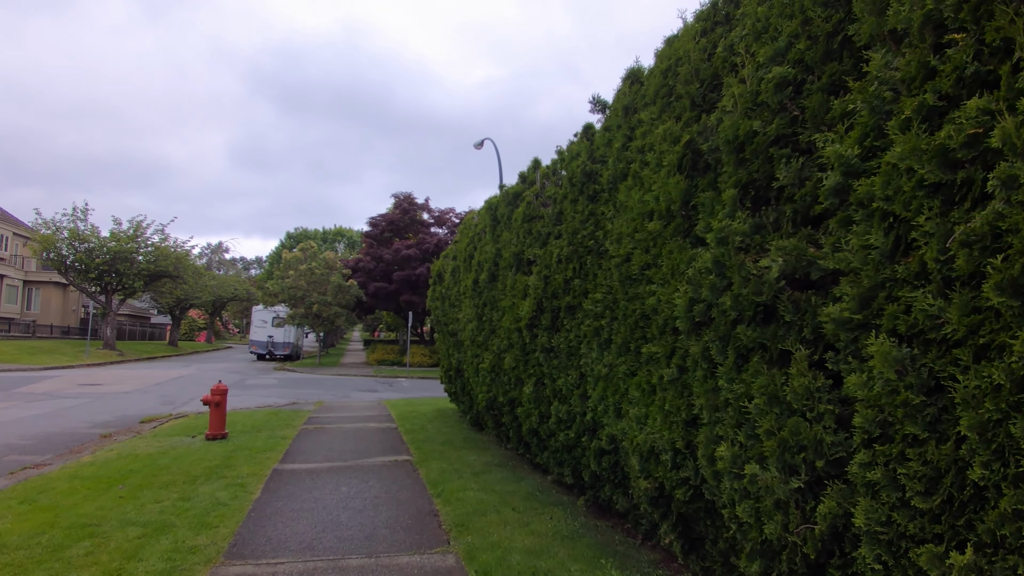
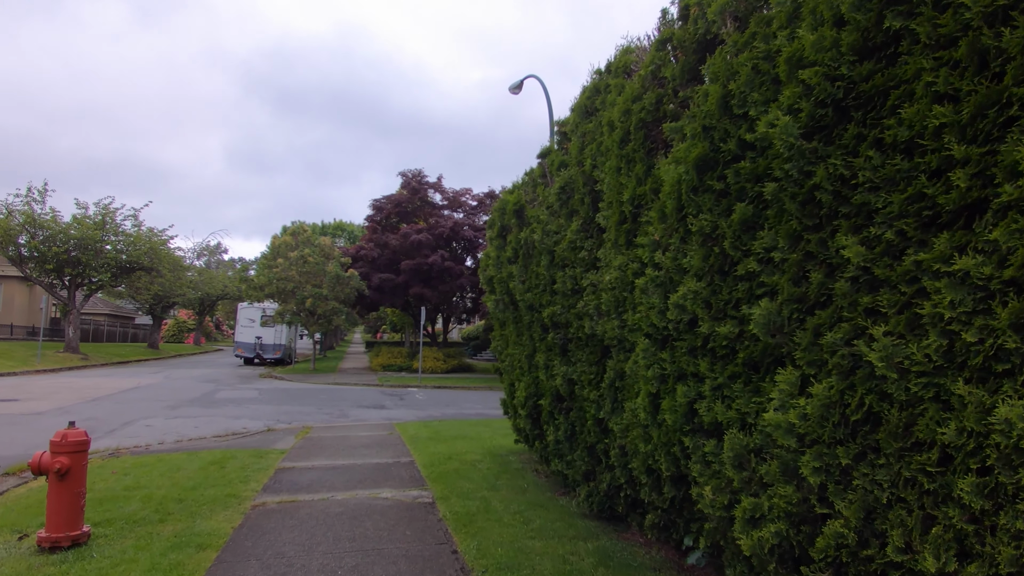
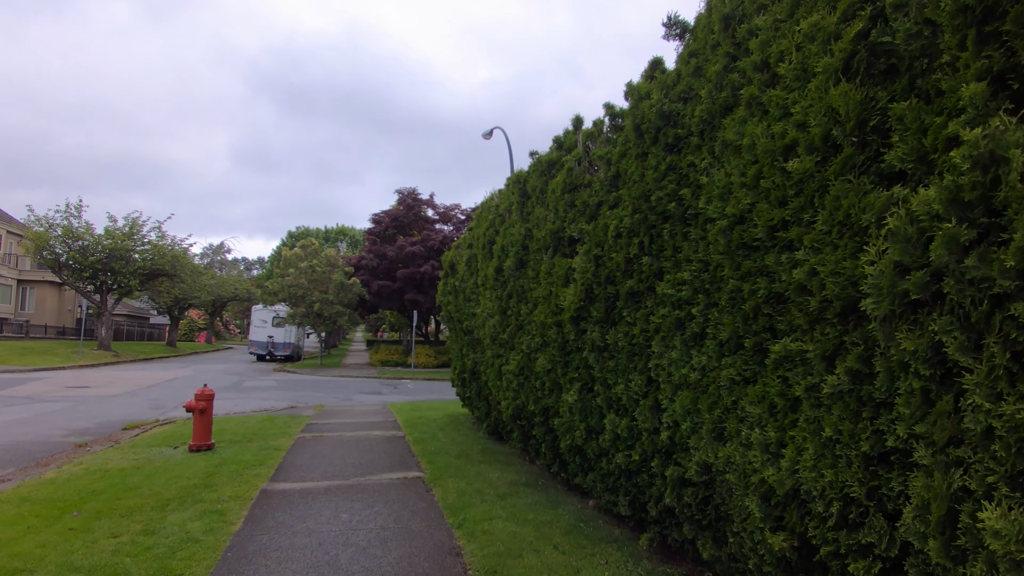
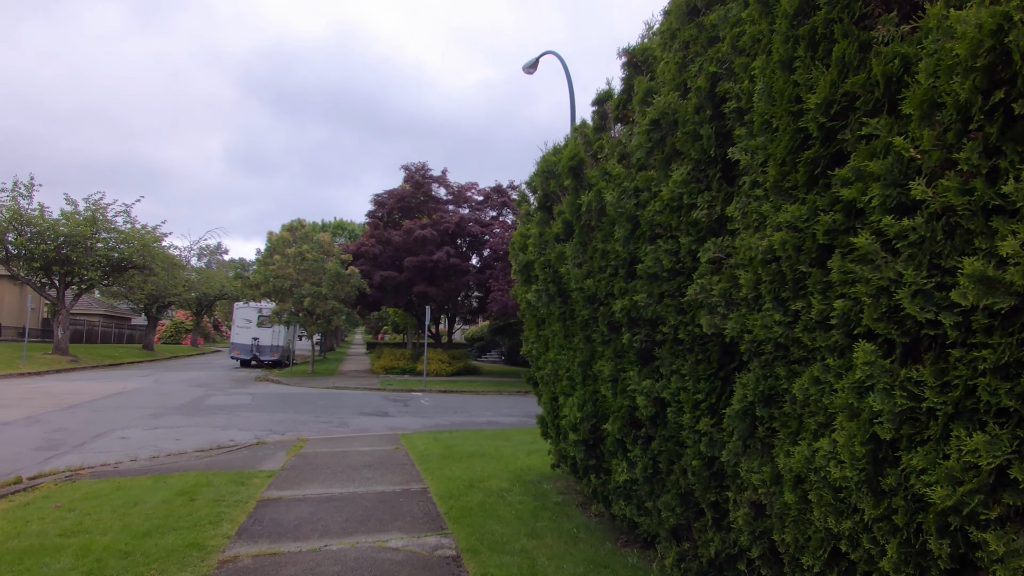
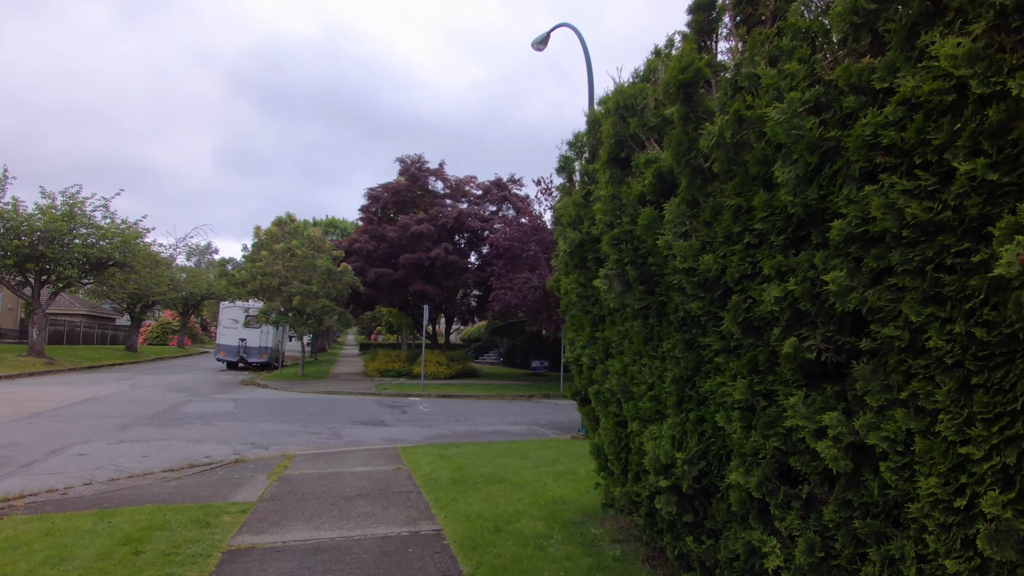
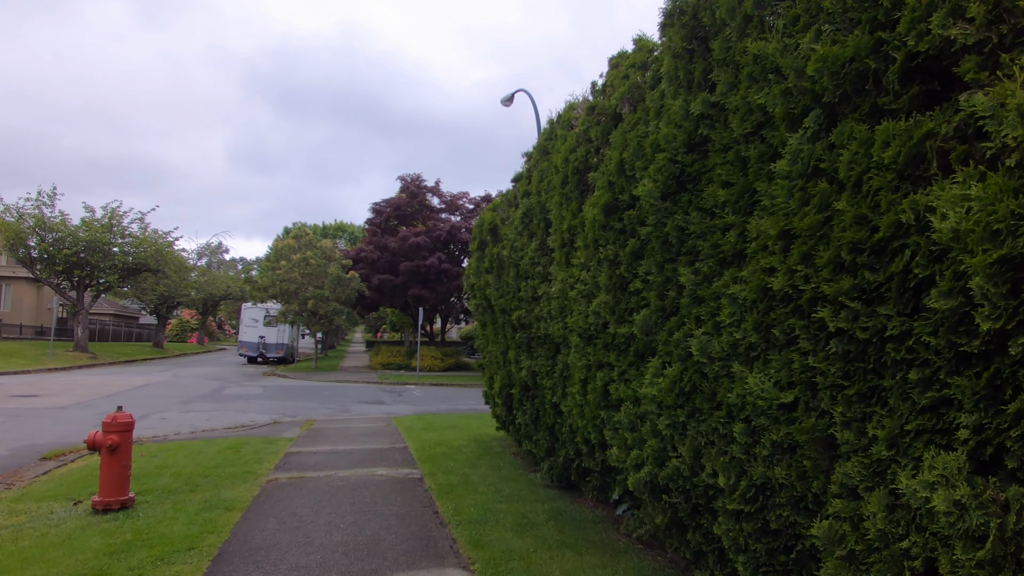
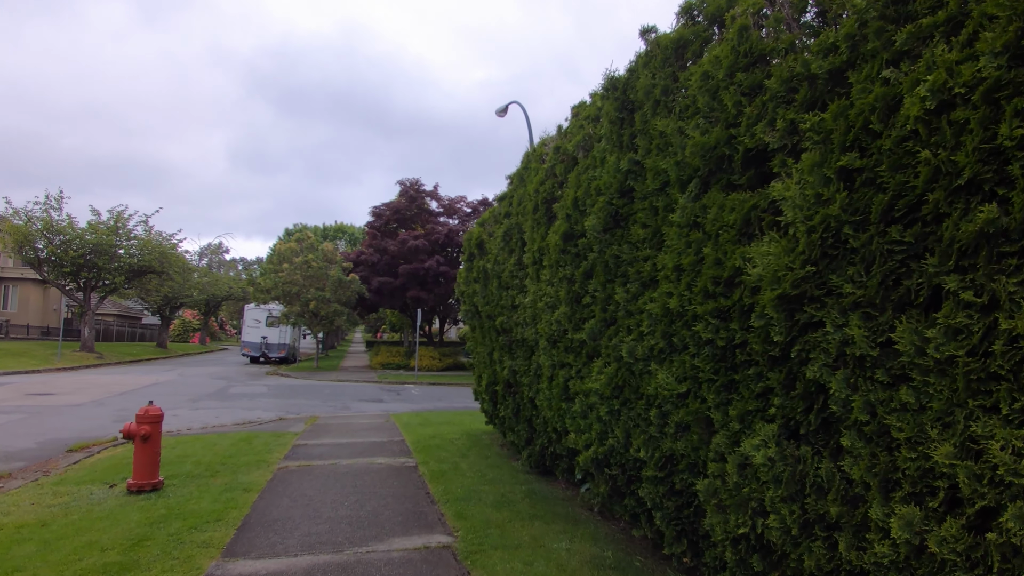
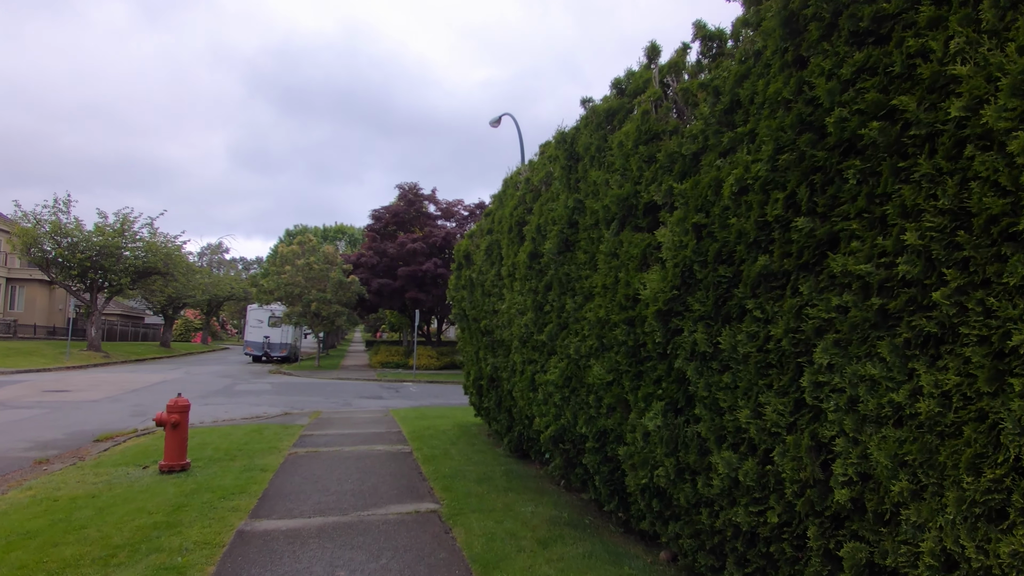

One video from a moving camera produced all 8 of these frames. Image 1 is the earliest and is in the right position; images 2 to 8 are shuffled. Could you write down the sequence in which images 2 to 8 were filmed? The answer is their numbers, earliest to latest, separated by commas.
3, 8, 7, 6, 2, 4, 5
